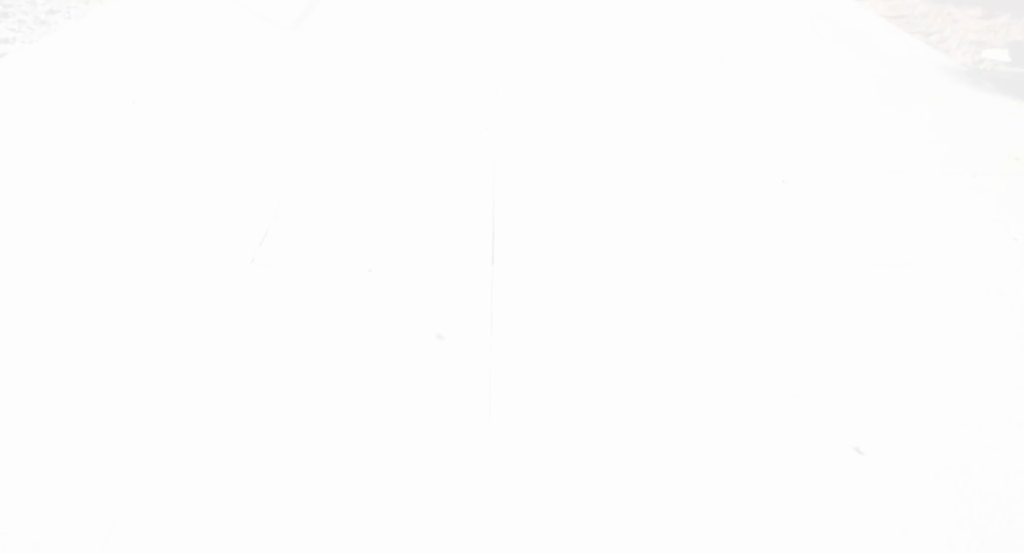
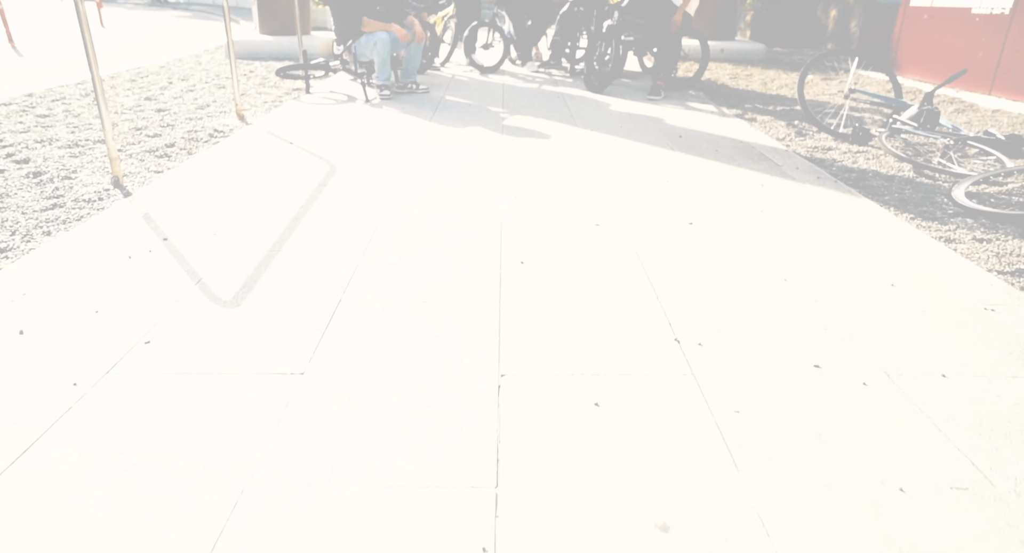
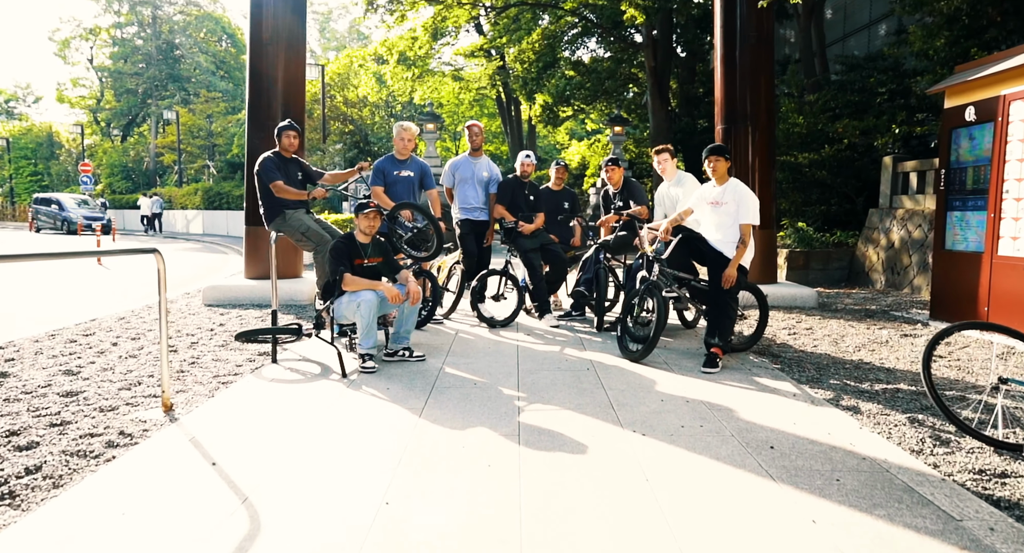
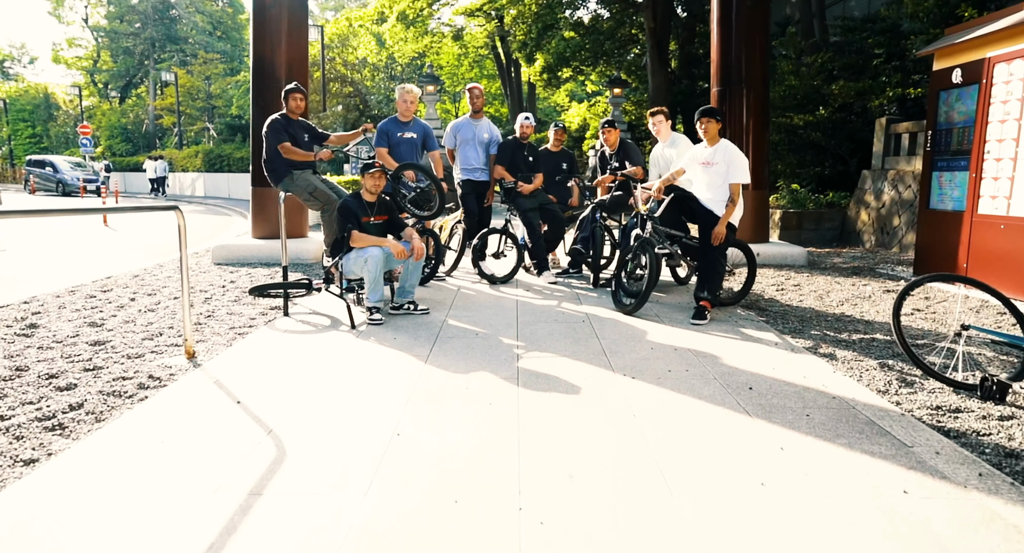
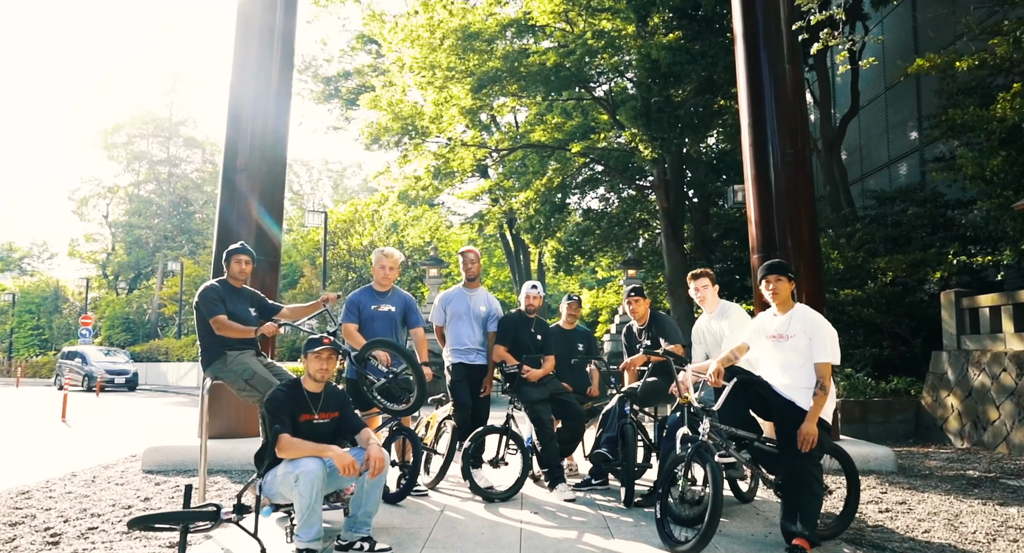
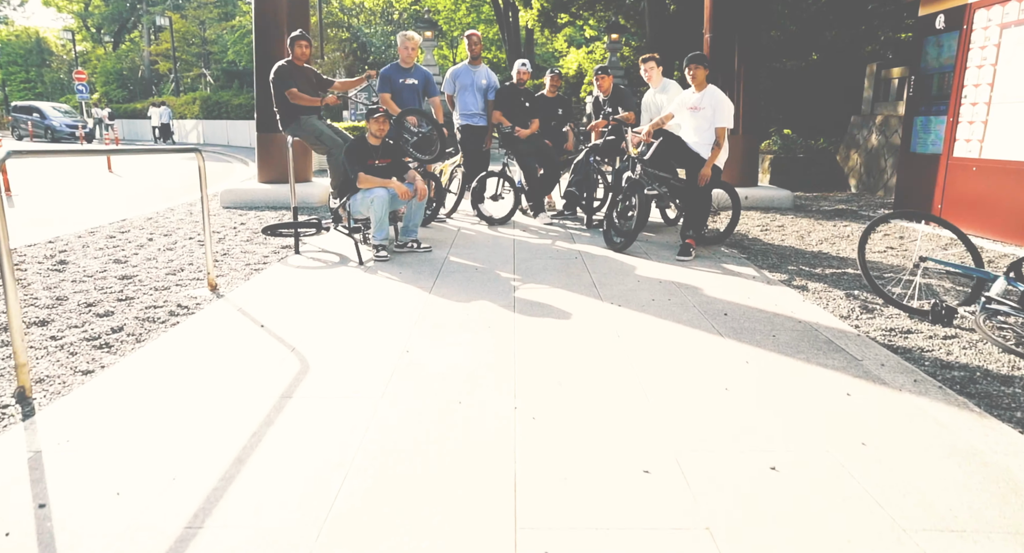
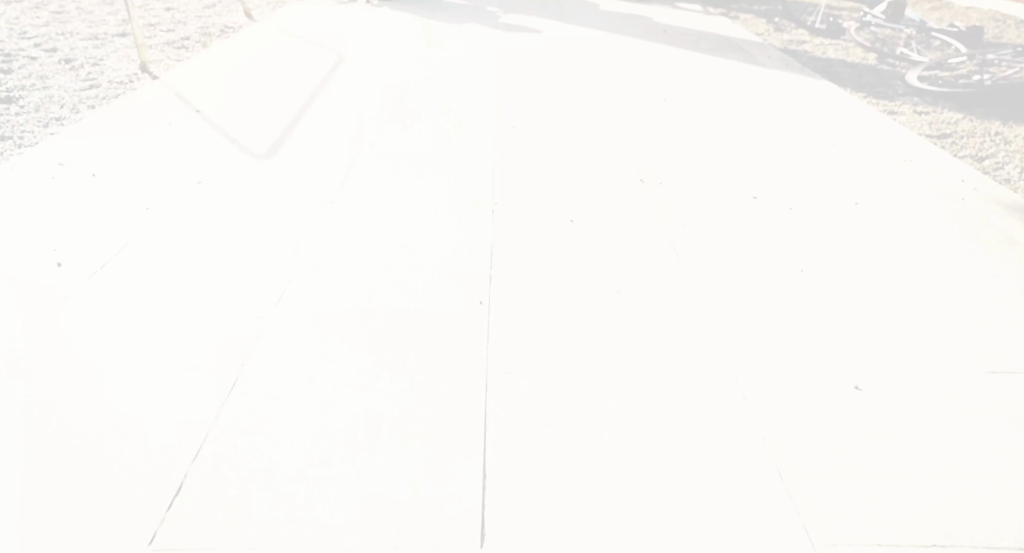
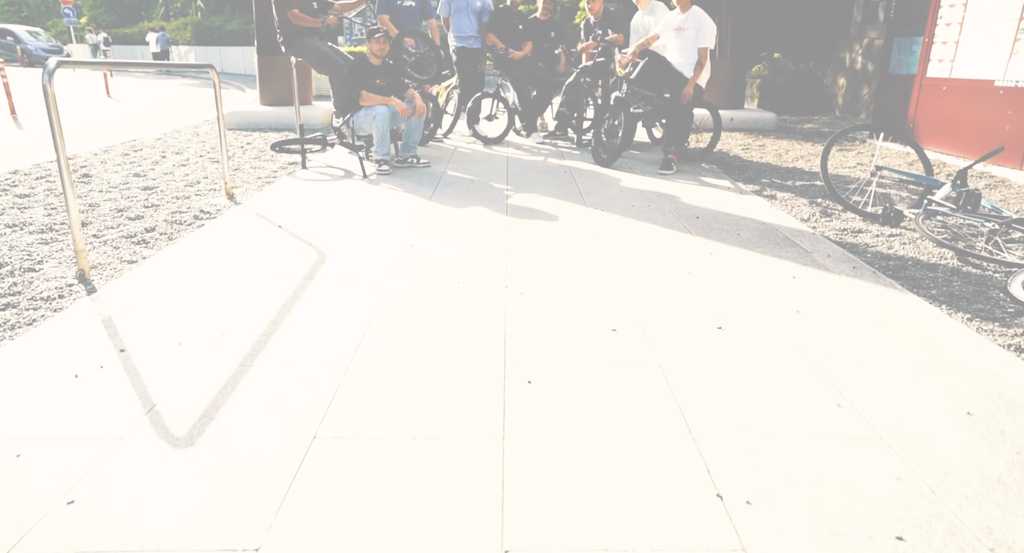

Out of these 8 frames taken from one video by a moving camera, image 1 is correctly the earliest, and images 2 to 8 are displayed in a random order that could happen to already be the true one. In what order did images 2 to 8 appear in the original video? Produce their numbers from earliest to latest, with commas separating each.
7, 2, 8, 6, 4, 3, 5
